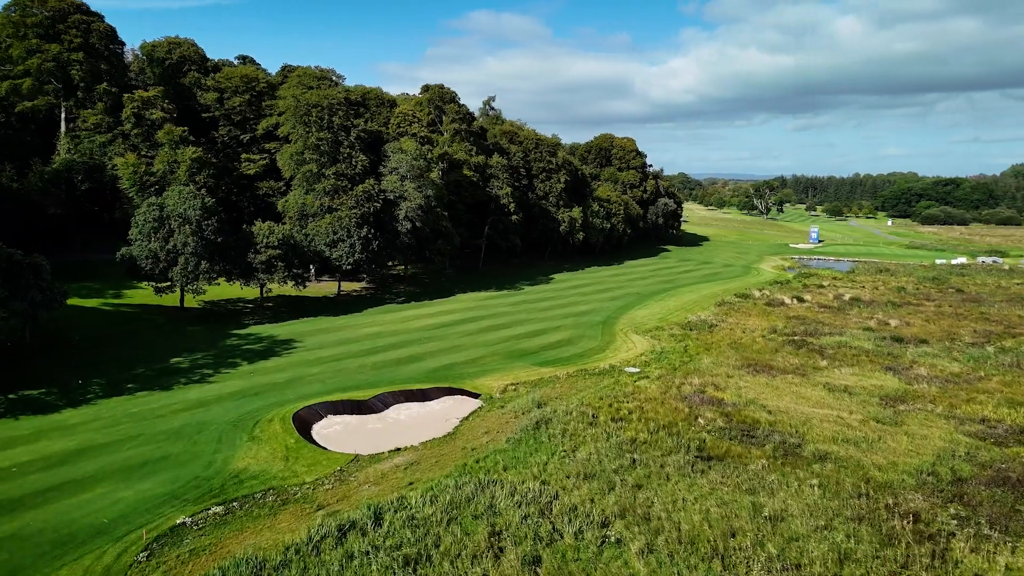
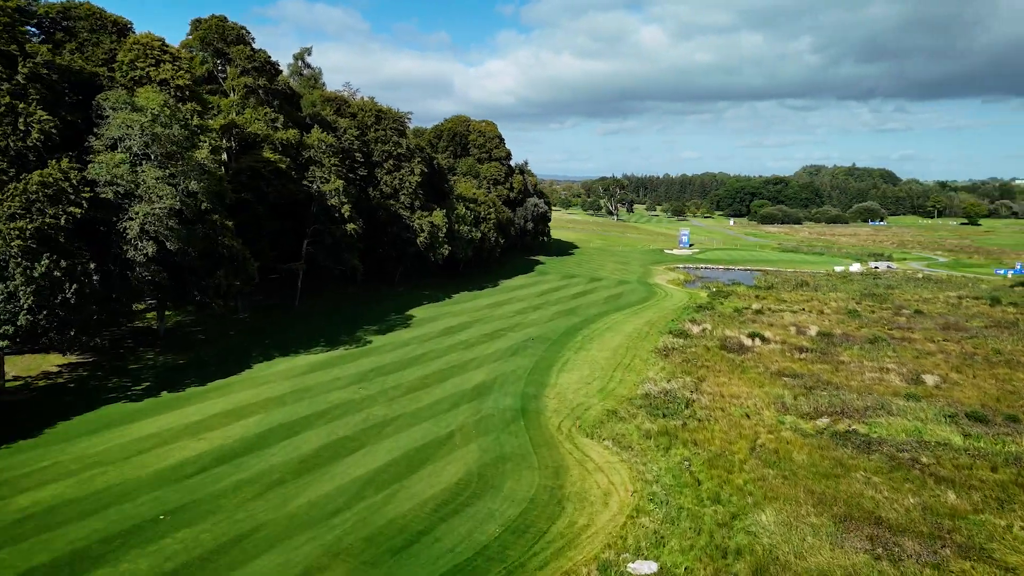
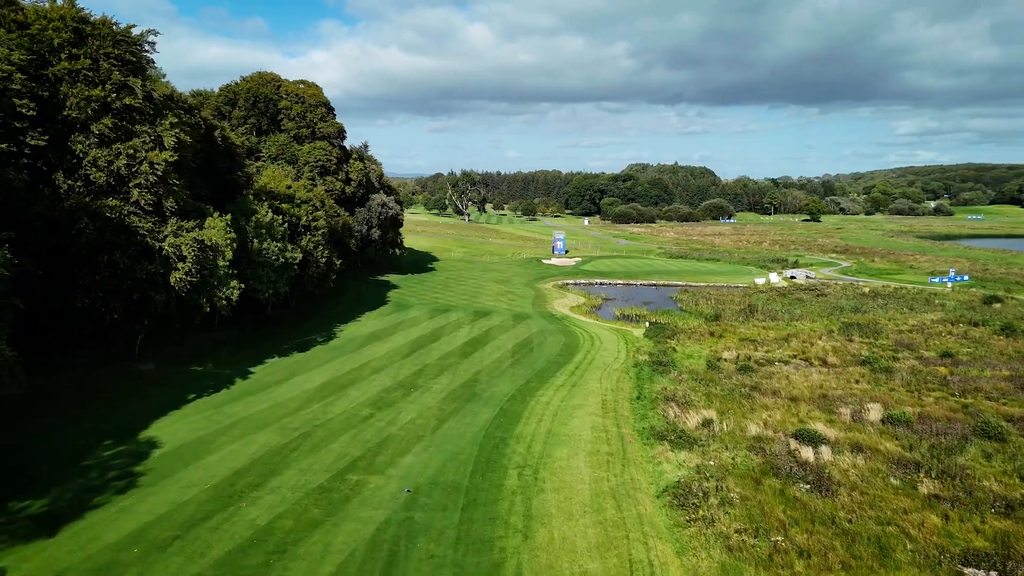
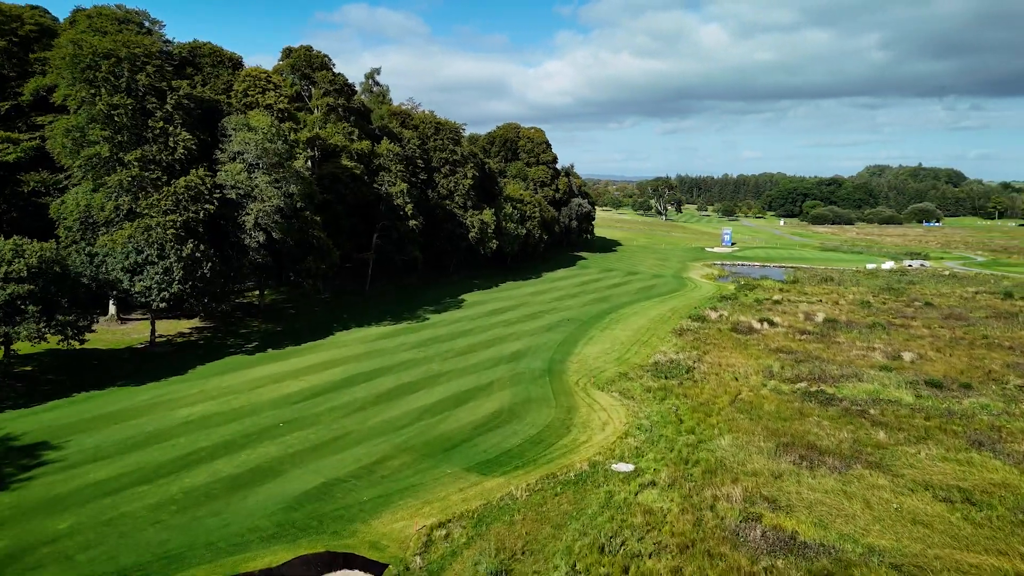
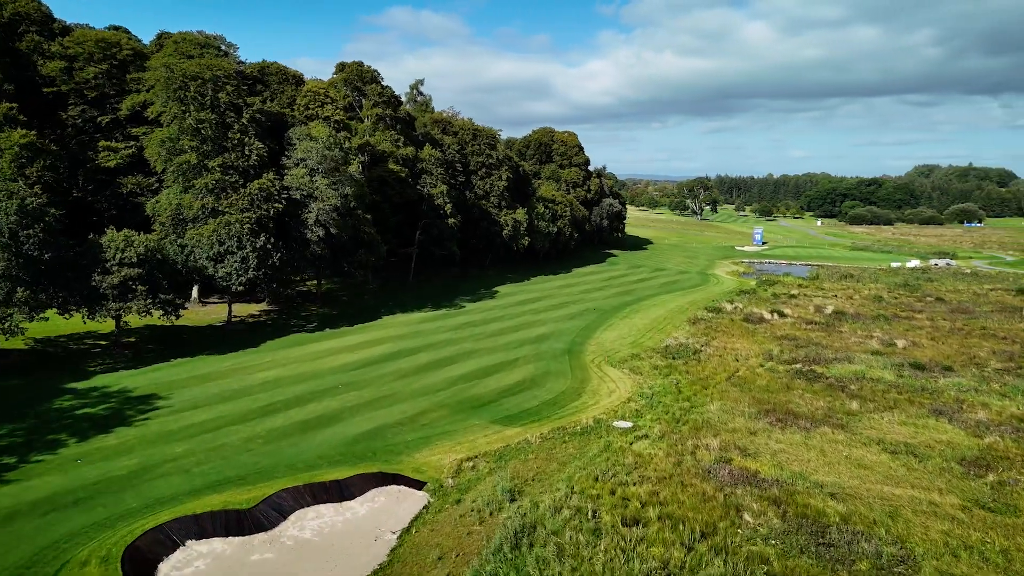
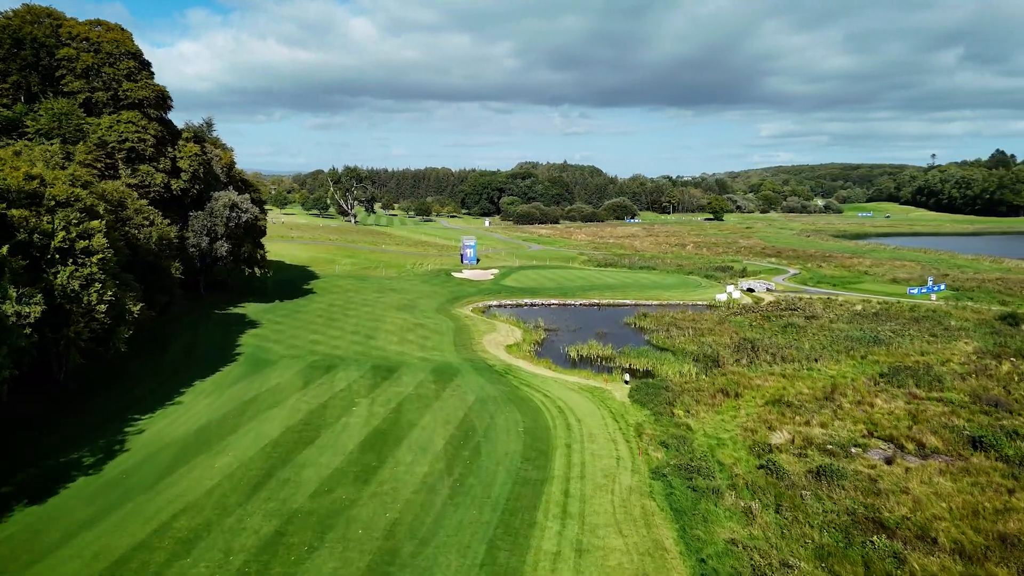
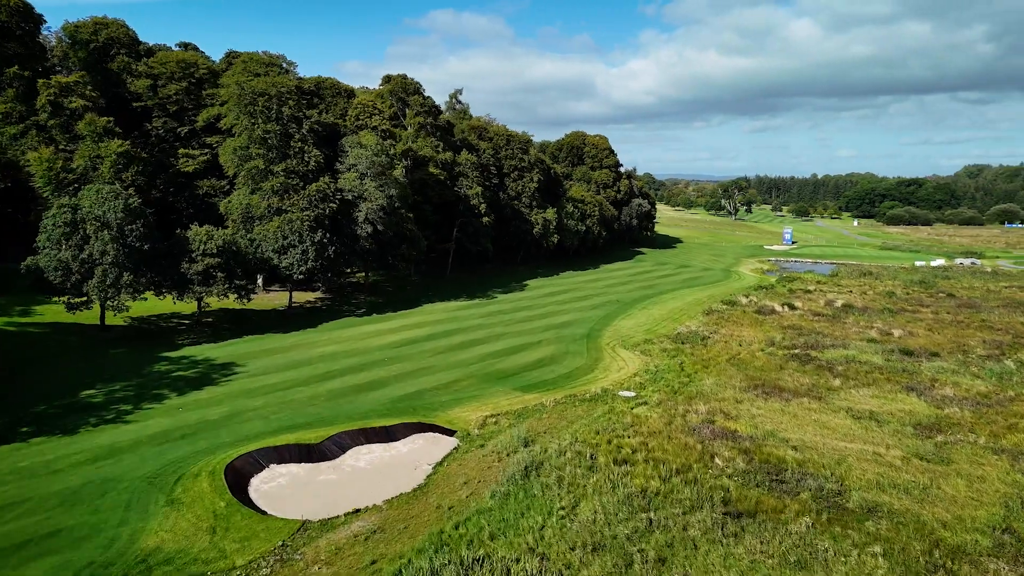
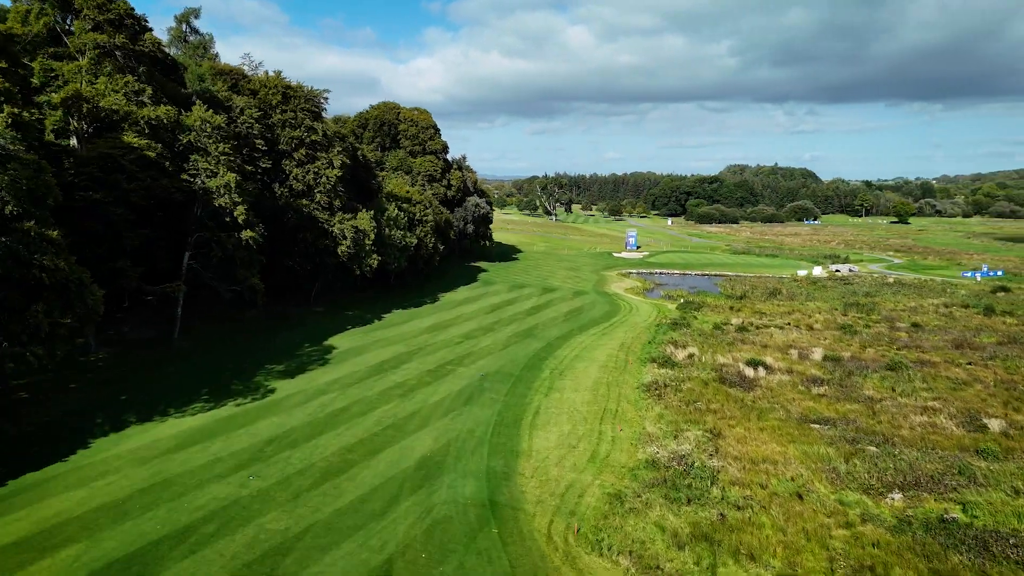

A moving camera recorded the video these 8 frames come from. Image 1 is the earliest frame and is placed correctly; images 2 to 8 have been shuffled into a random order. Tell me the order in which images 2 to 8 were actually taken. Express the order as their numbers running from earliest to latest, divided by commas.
7, 5, 4, 2, 8, 3, 6
